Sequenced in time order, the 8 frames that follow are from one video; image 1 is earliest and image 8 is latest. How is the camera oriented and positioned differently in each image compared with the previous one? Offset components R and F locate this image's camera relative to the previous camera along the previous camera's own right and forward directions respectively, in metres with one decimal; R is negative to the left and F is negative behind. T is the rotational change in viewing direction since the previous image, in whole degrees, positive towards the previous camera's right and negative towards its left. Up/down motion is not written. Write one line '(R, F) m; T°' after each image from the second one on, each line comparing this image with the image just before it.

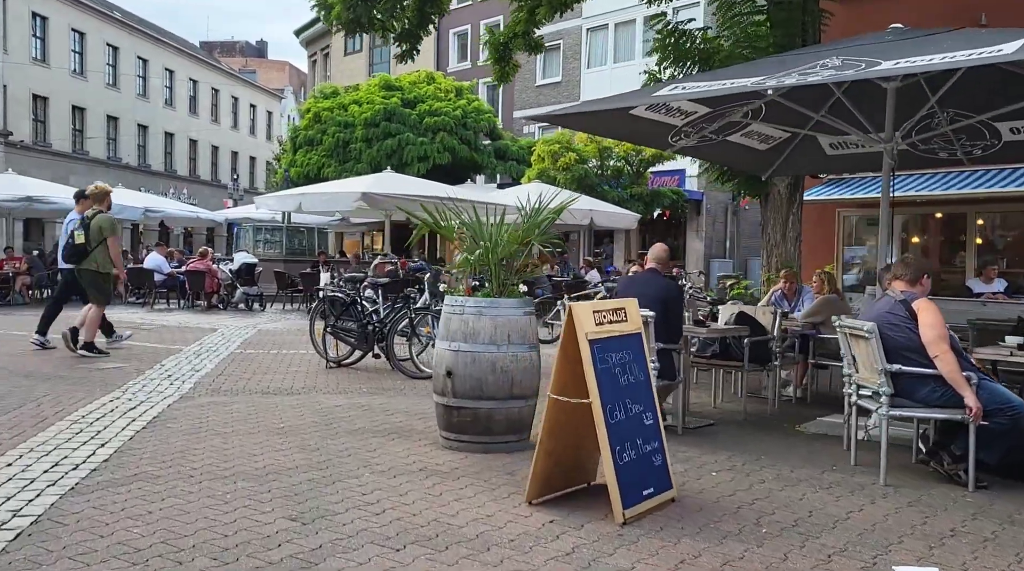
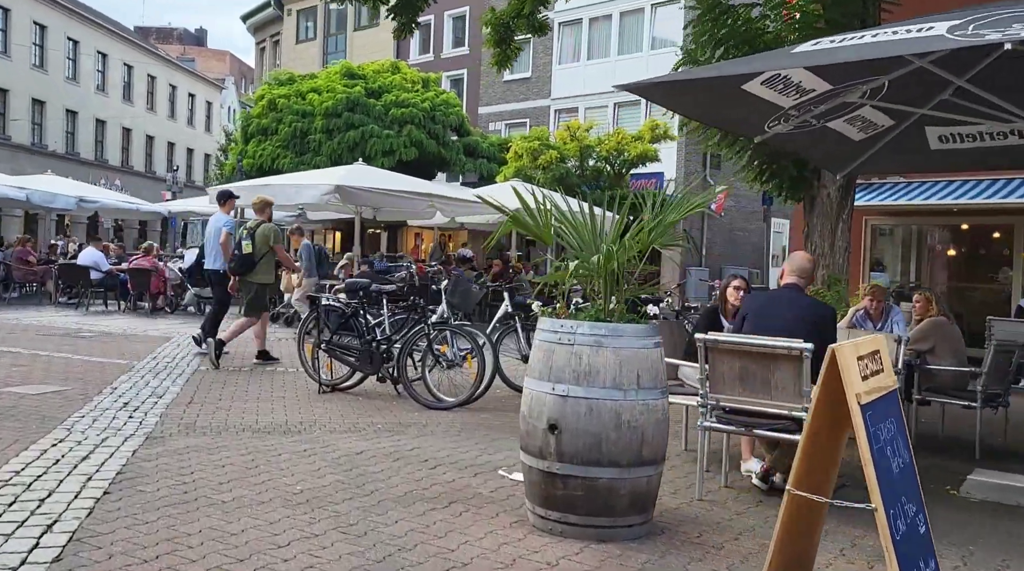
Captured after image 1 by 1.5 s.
(-0.8, +1.5) m; +4°
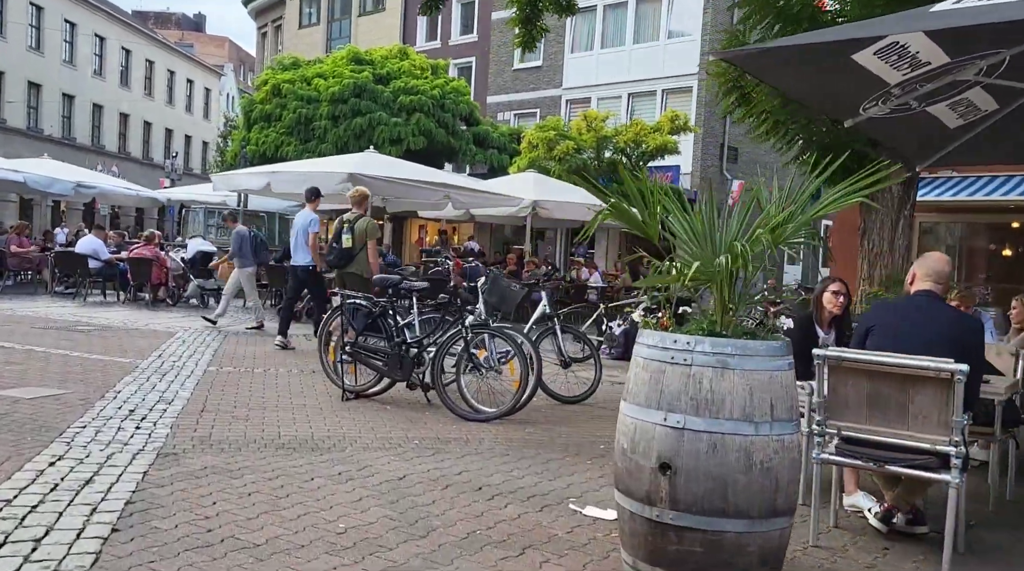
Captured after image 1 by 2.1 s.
(-0.4, +0.7) m; 0°
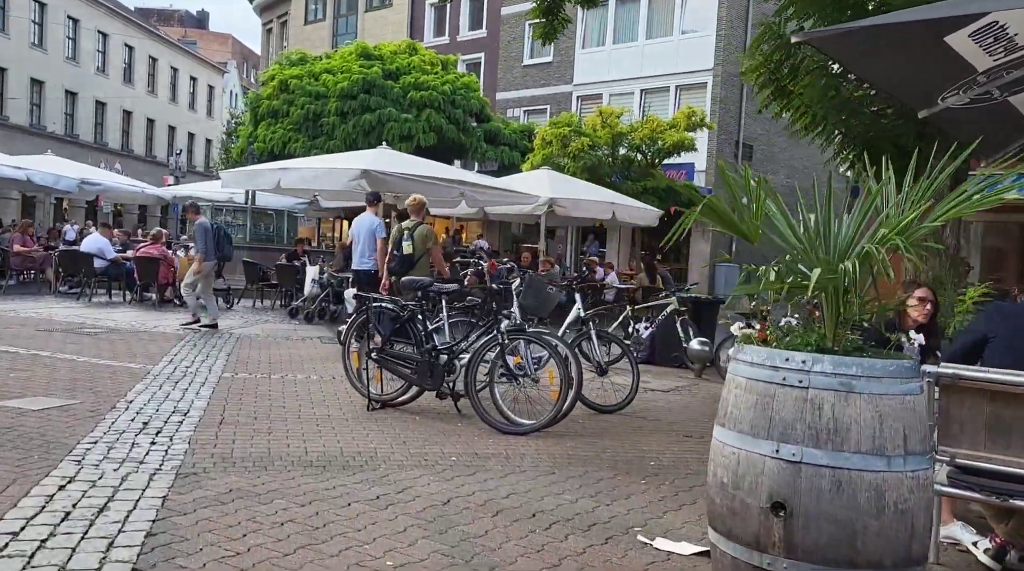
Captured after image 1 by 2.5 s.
(-0.3, +0.4) m; 0°
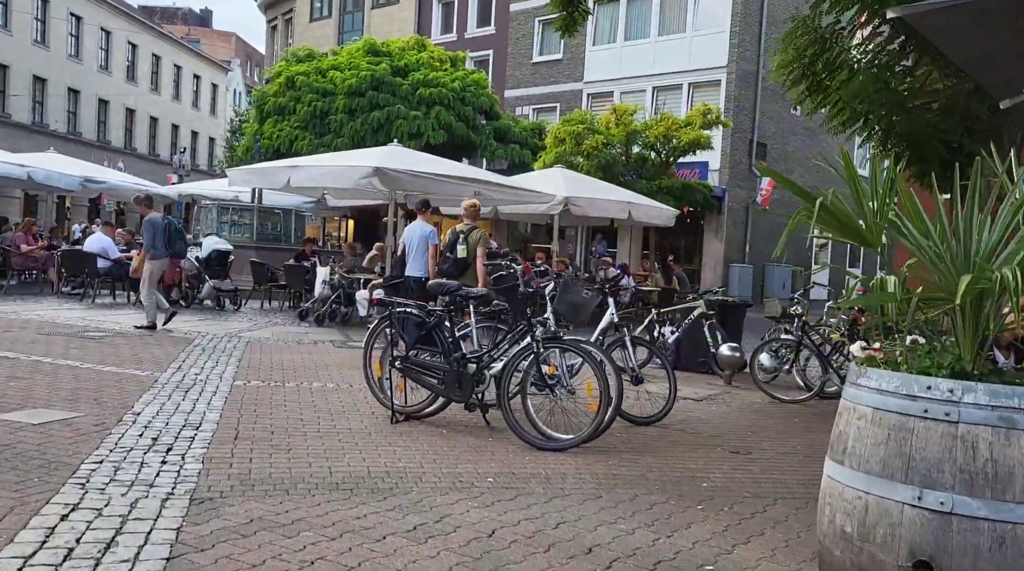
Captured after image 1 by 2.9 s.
(-0.2, +0.4) m; 0°
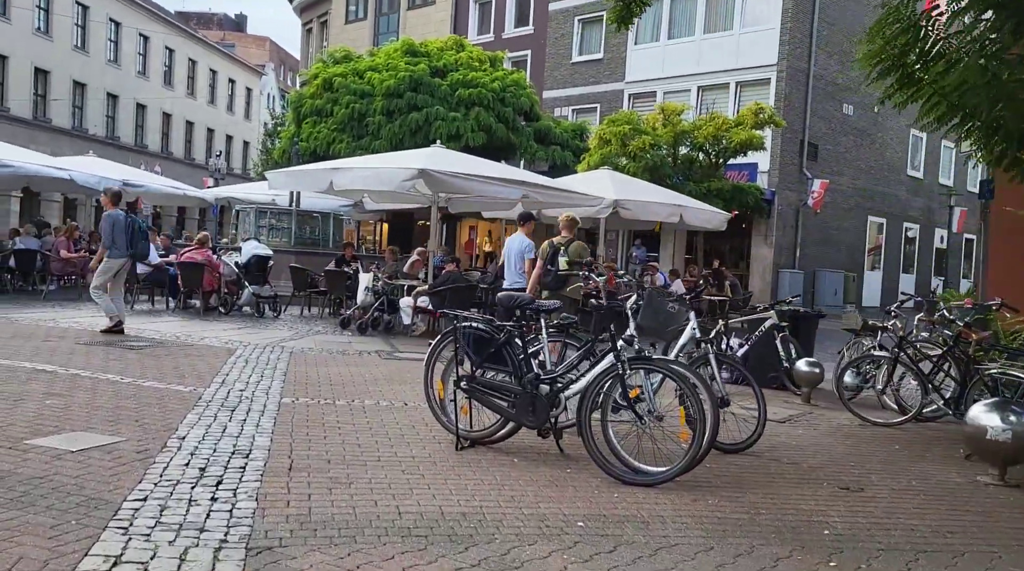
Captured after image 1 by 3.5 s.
(-0.3, +0.6) m; -2°
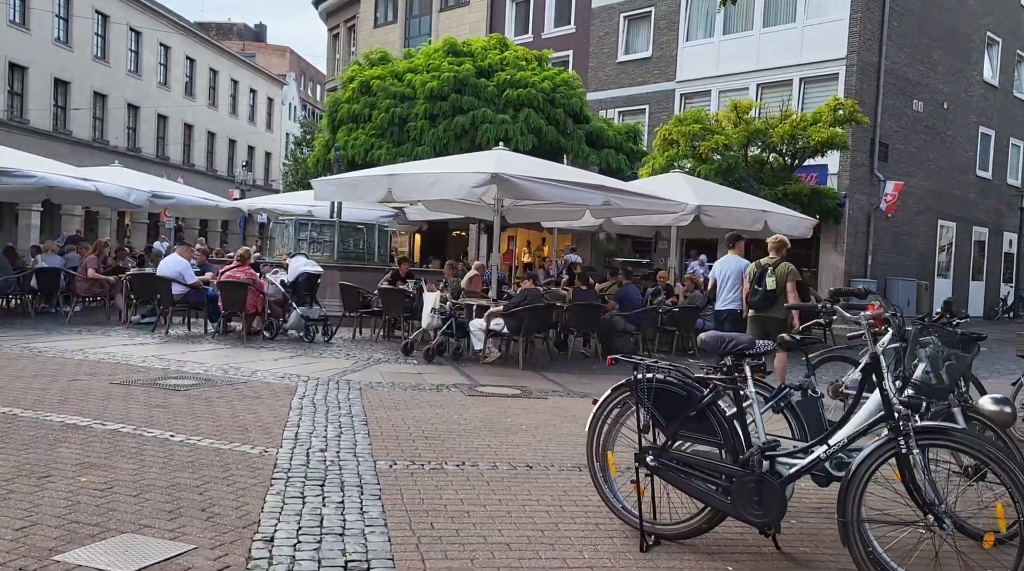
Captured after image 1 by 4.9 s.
(-0.8, +1.5) m; -1°
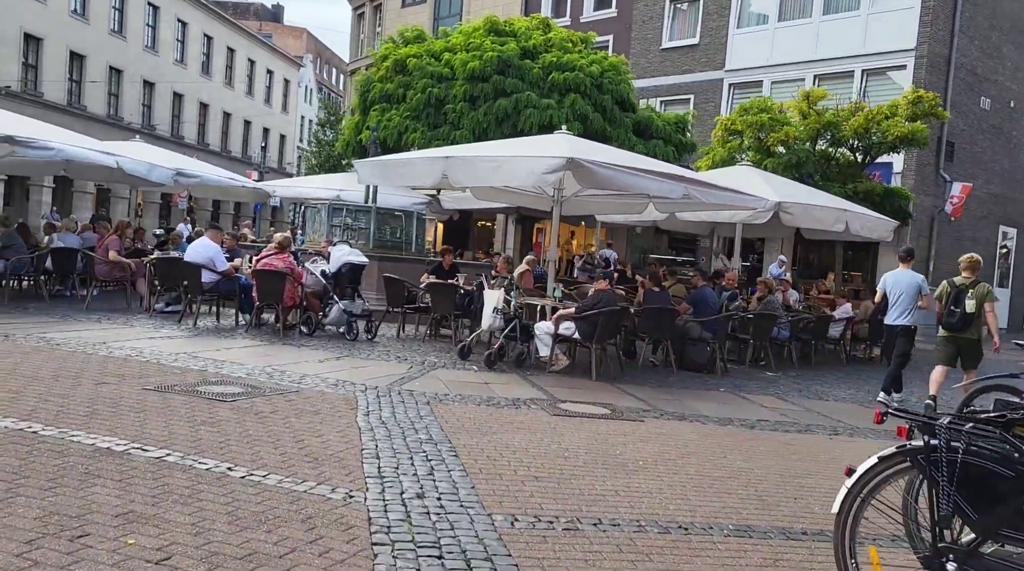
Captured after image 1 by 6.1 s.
(-0.8, +1.2) m; 0°
